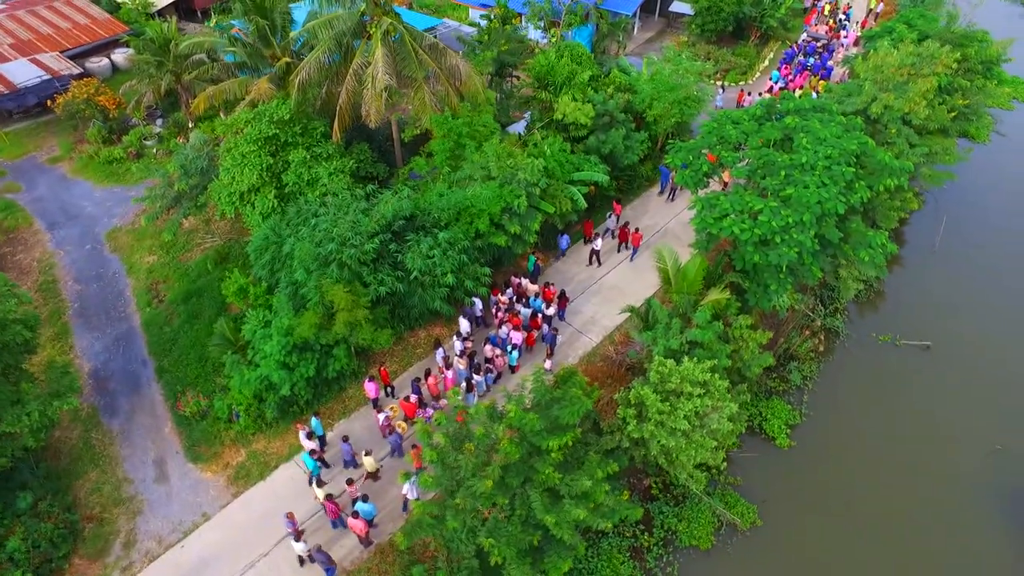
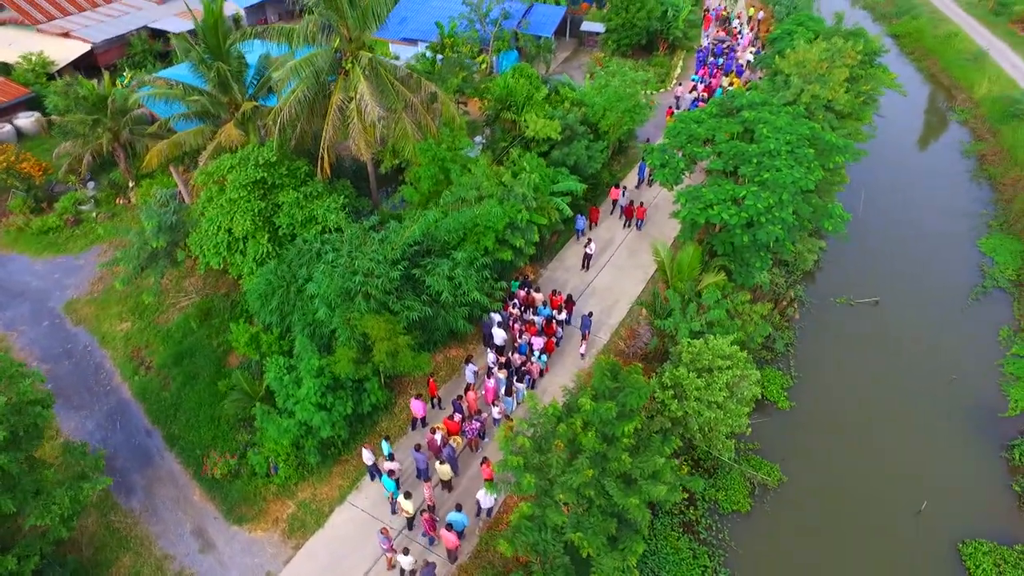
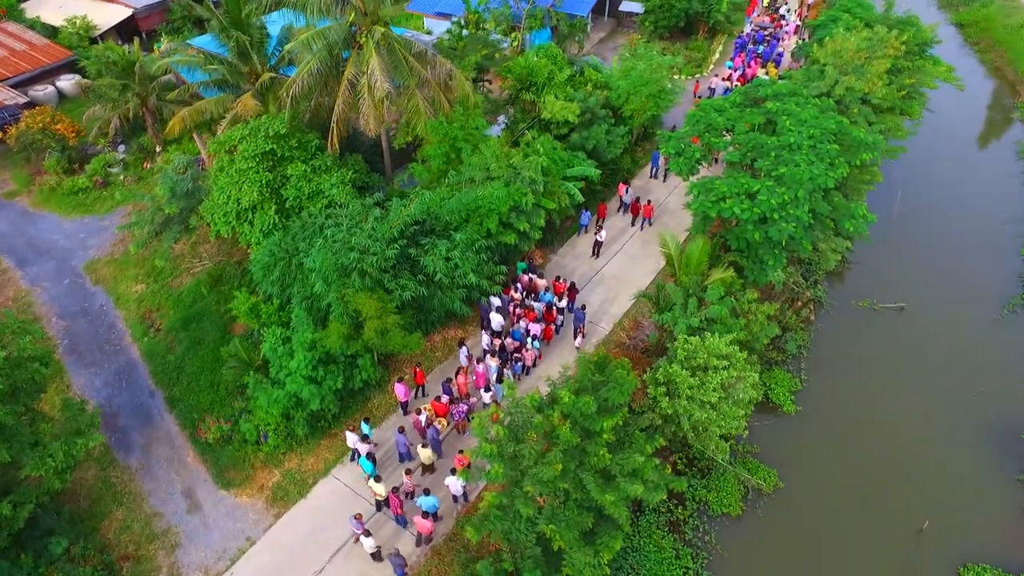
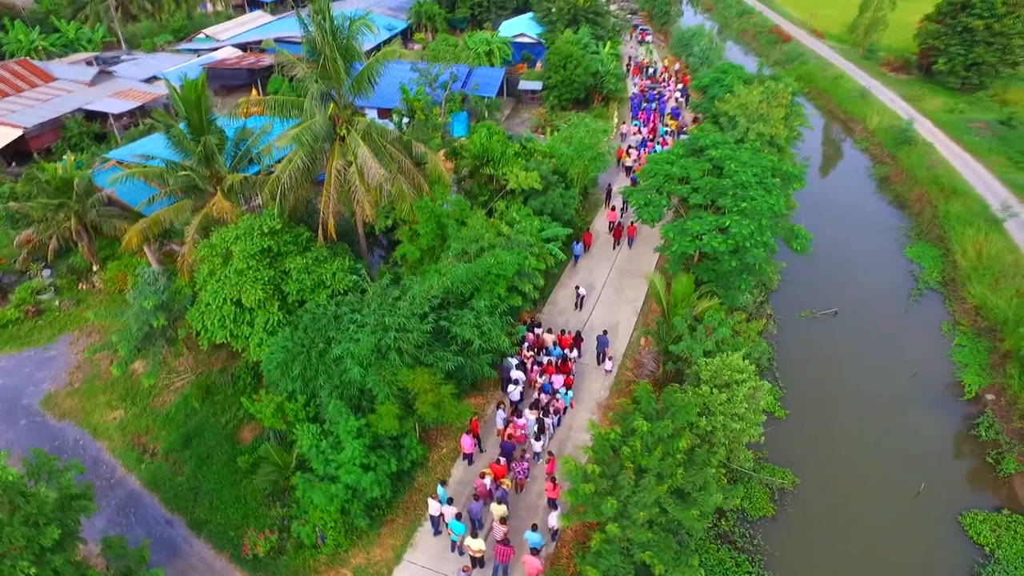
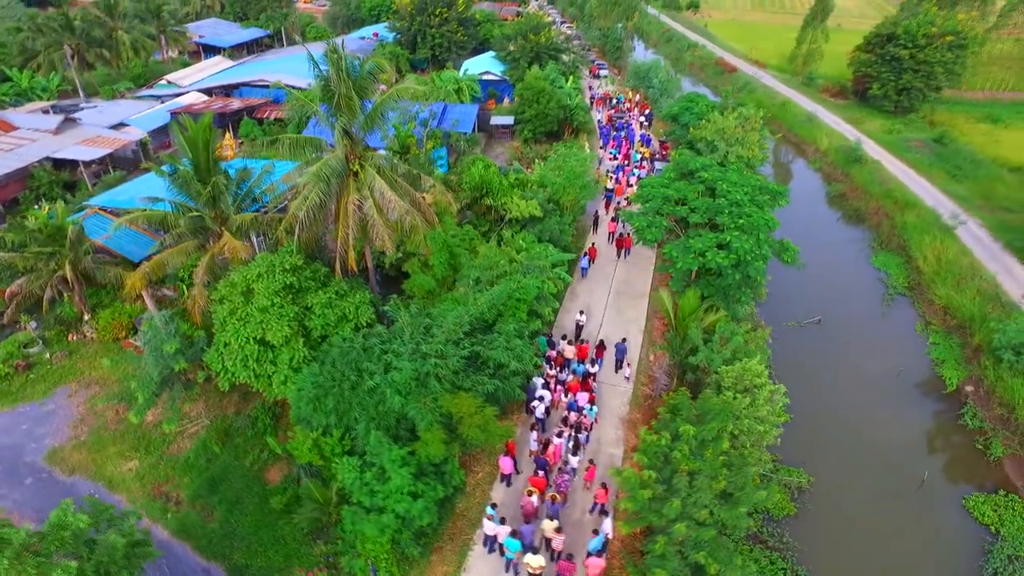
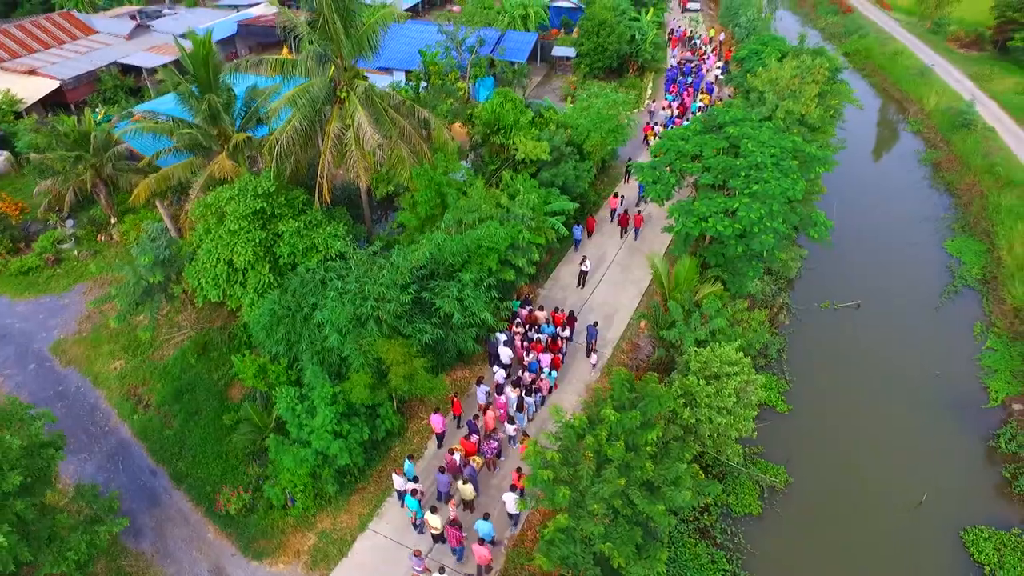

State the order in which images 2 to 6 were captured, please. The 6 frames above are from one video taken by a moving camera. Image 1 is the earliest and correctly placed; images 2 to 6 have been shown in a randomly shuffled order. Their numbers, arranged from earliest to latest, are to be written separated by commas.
3, 2, 6, 4, 5
